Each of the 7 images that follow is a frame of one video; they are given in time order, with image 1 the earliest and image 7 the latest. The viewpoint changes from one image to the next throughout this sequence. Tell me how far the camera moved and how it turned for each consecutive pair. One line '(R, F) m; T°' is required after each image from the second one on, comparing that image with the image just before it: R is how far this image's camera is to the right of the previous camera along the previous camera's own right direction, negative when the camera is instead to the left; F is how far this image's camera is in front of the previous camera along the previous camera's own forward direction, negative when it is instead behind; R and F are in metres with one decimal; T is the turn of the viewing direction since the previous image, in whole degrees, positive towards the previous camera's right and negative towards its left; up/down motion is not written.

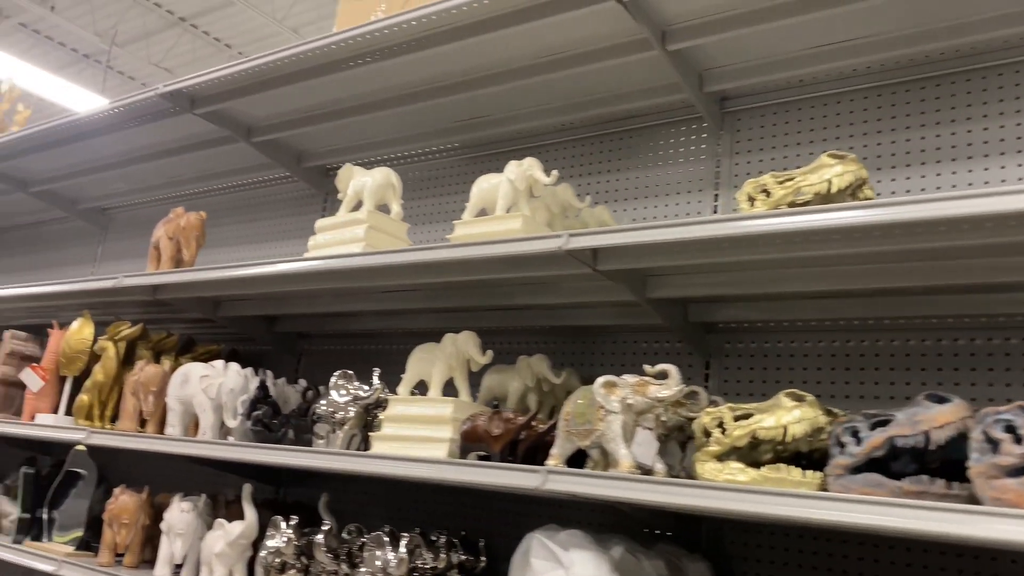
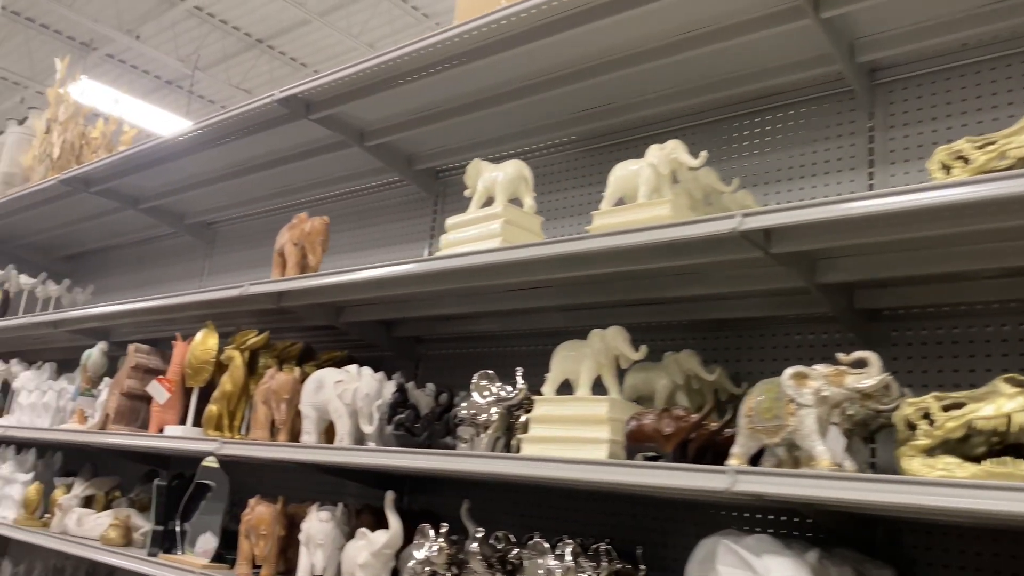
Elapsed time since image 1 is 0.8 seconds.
(-0.1, +0.1) m; -5°
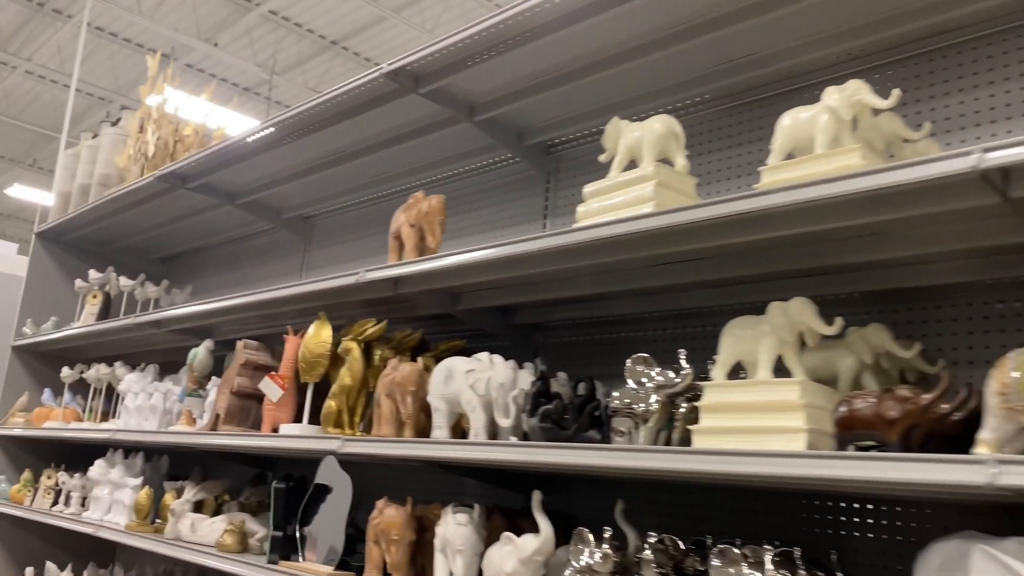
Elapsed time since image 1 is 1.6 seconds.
(-0.1, +0.2) m; -5°
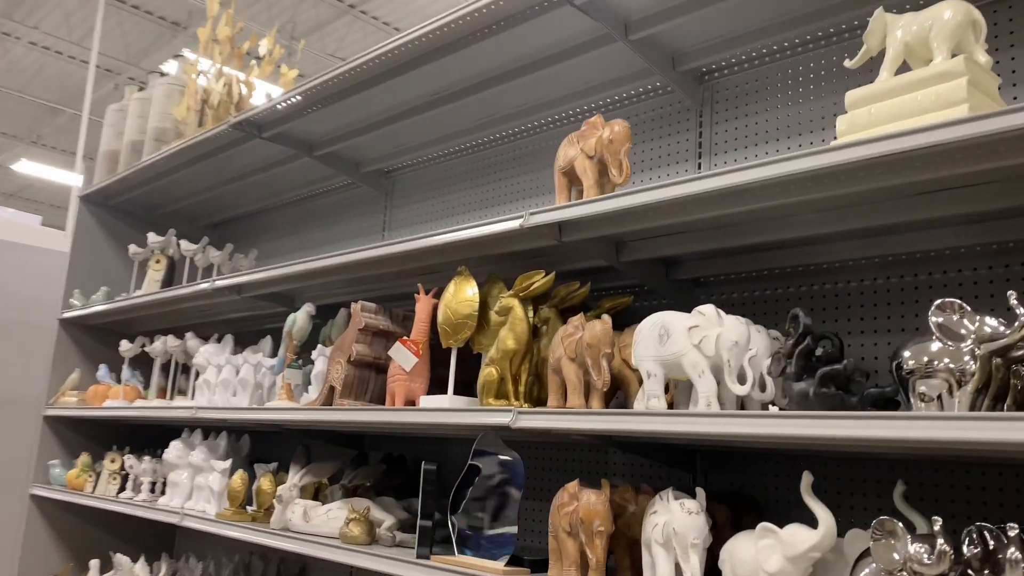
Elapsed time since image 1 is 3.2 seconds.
(-0.4, +0.3) m; 0°
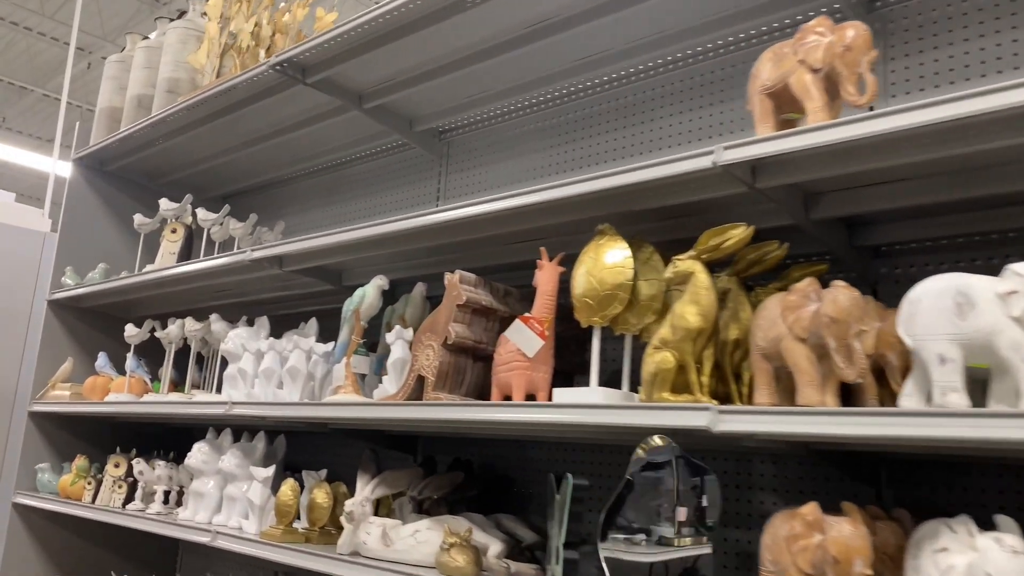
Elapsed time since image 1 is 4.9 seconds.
(-0.3, +0.4) m; +2°
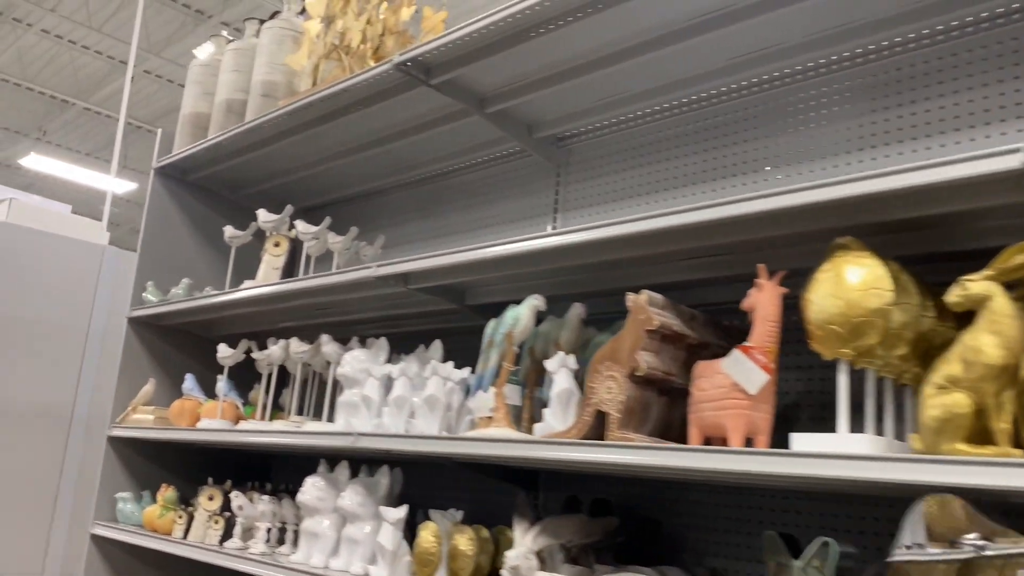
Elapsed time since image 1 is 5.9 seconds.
(-0.3, +0.2) m; -1°
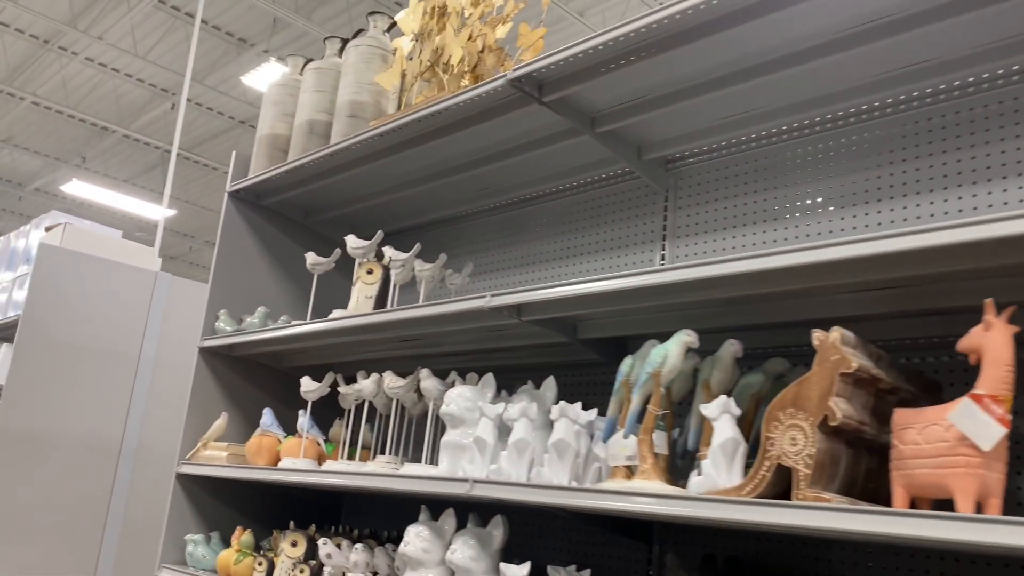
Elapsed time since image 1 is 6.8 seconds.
(-0.2, +0.2) m; -2°
